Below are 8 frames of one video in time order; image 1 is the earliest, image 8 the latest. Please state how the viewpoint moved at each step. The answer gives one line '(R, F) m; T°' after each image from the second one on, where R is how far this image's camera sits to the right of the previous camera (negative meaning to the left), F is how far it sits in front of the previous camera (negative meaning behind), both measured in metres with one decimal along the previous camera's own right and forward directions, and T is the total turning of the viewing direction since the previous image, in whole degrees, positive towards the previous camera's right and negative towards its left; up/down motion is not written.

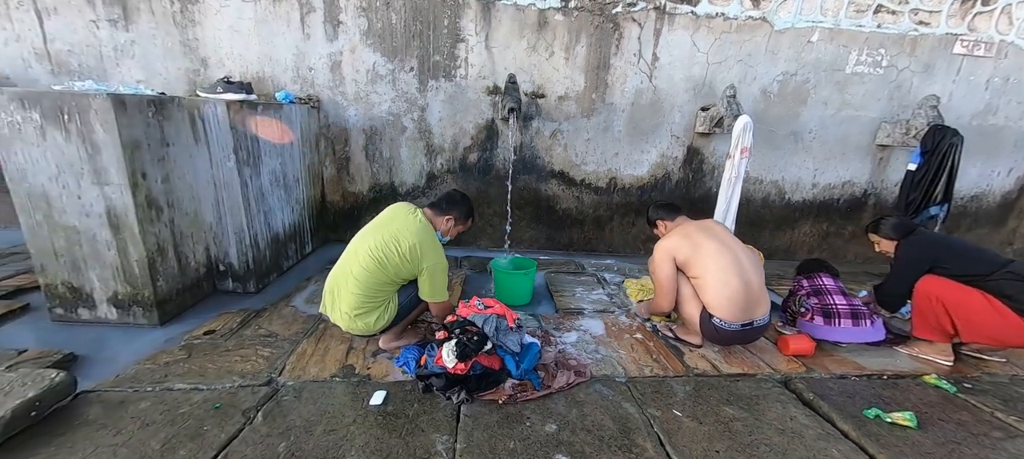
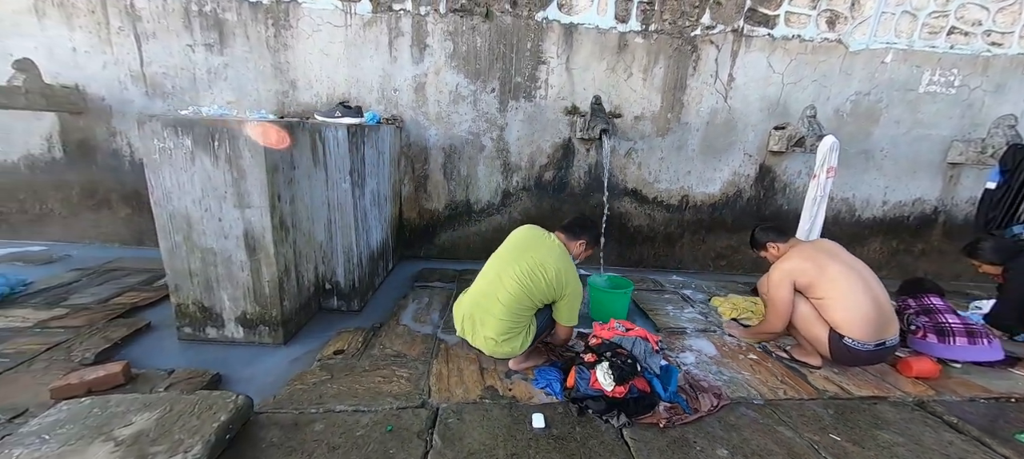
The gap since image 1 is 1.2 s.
(-0.7, 0.0) m; 0°
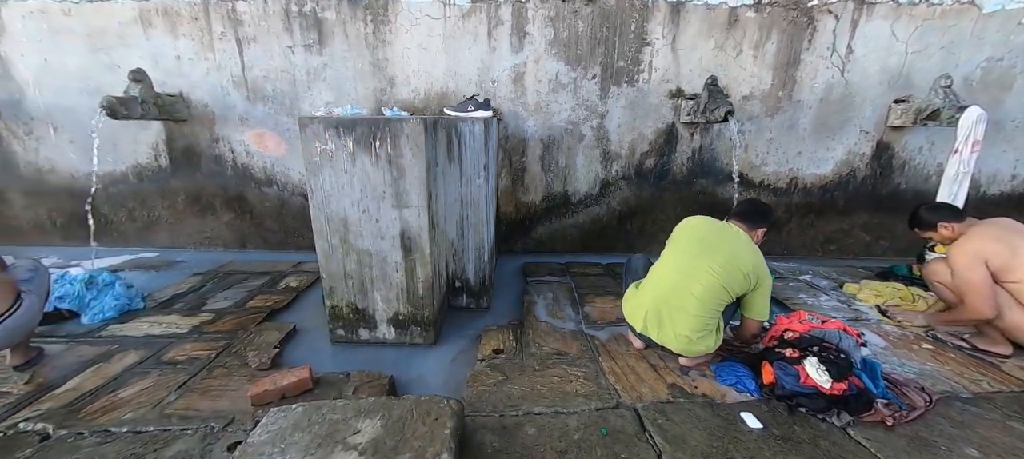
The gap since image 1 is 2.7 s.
(-0.8, +0.1) m; -3°
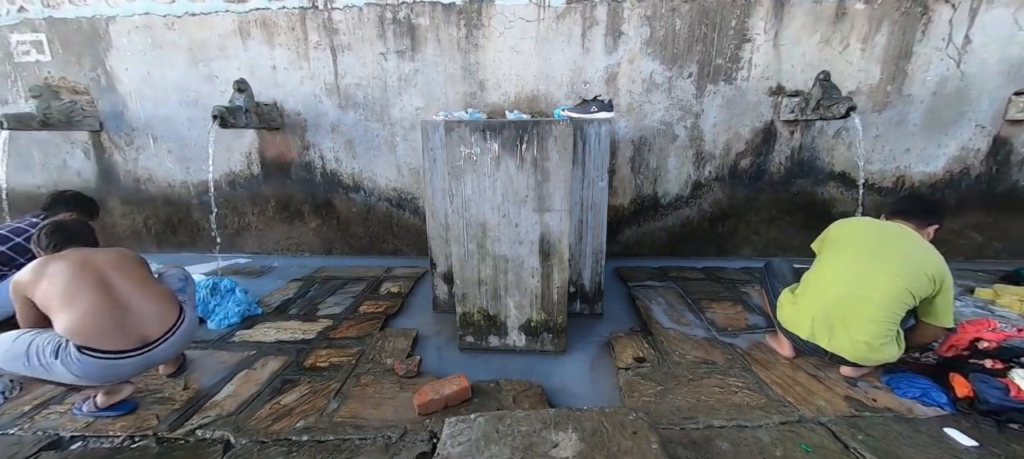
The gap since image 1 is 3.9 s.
(-0.7, 0.0) m; -2°
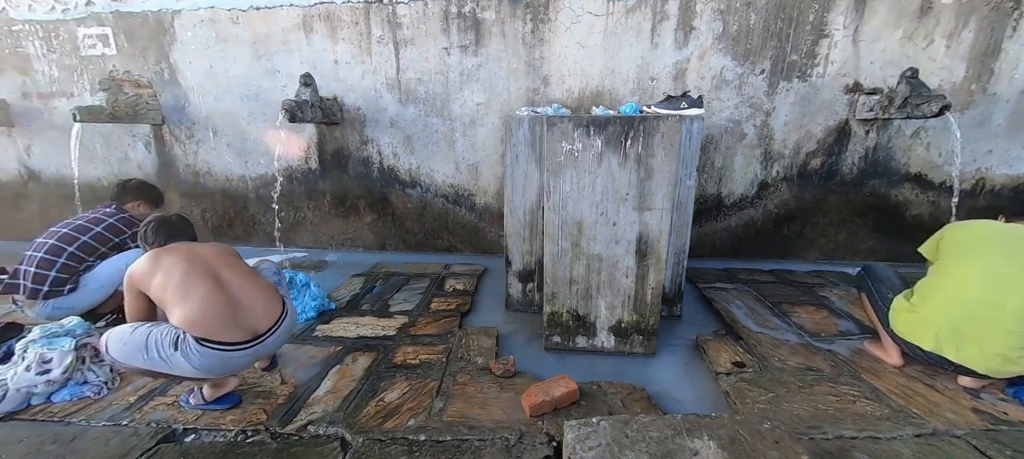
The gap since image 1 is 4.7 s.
(-0.5, 0.0) m; -1°
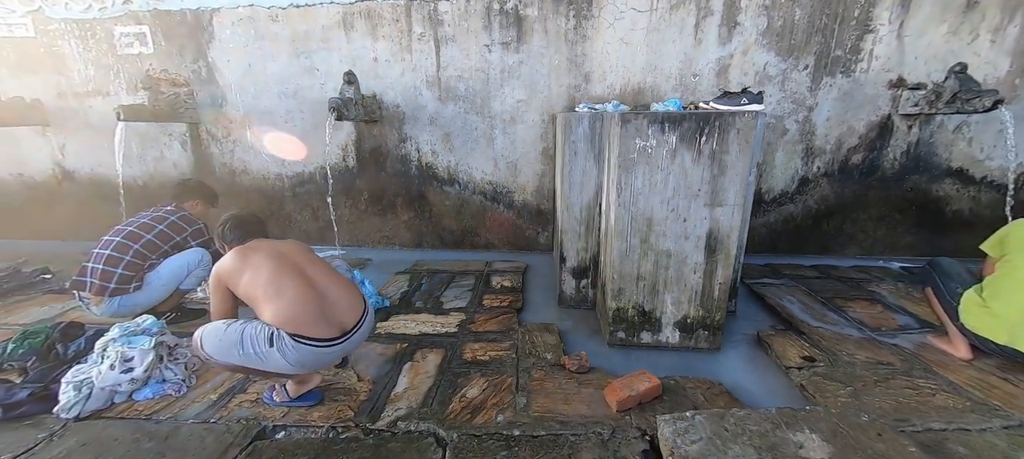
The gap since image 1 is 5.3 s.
(-0.4, 0.0) m; 0°
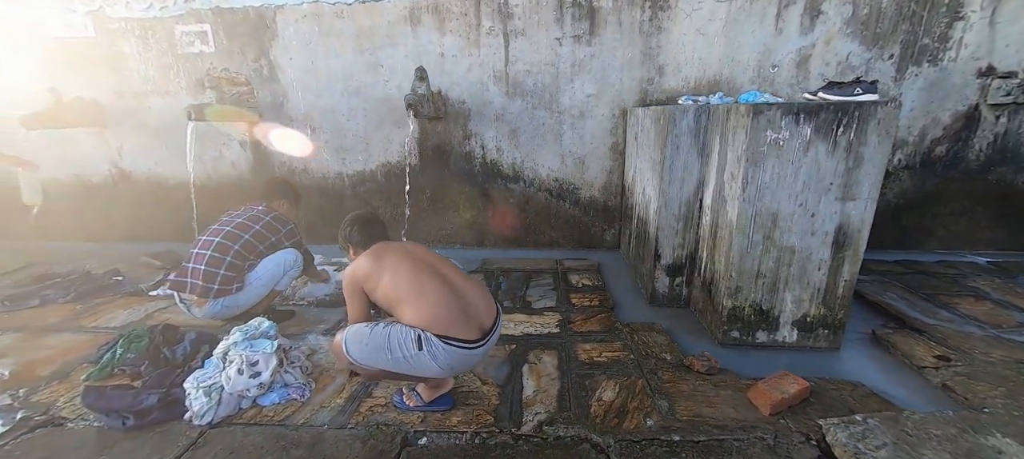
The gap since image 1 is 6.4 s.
(-0.6, +0.1) m; -1°
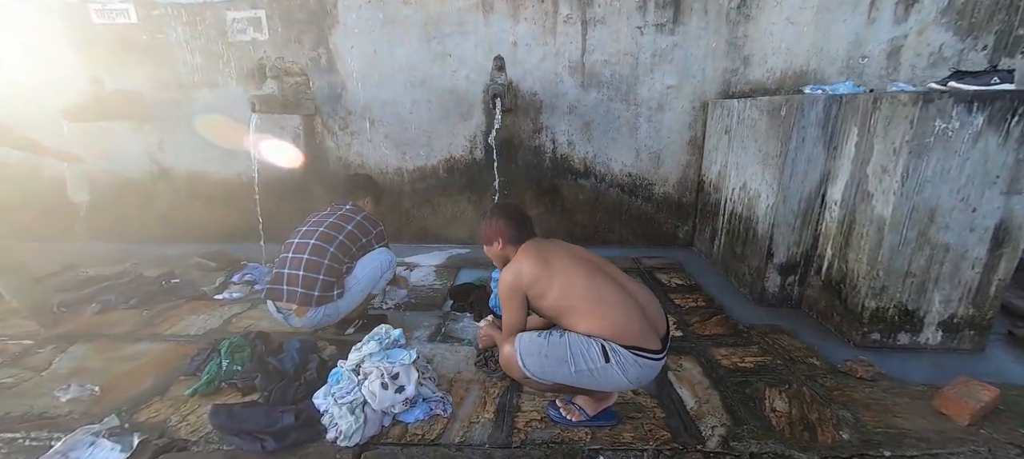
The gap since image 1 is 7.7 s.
(-0.7, +0.2) m; +1°
